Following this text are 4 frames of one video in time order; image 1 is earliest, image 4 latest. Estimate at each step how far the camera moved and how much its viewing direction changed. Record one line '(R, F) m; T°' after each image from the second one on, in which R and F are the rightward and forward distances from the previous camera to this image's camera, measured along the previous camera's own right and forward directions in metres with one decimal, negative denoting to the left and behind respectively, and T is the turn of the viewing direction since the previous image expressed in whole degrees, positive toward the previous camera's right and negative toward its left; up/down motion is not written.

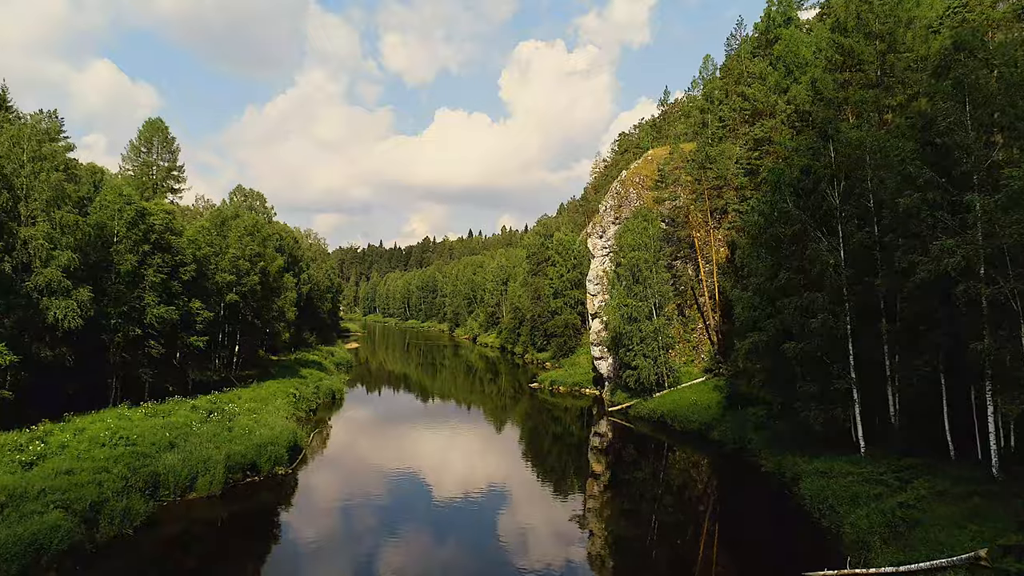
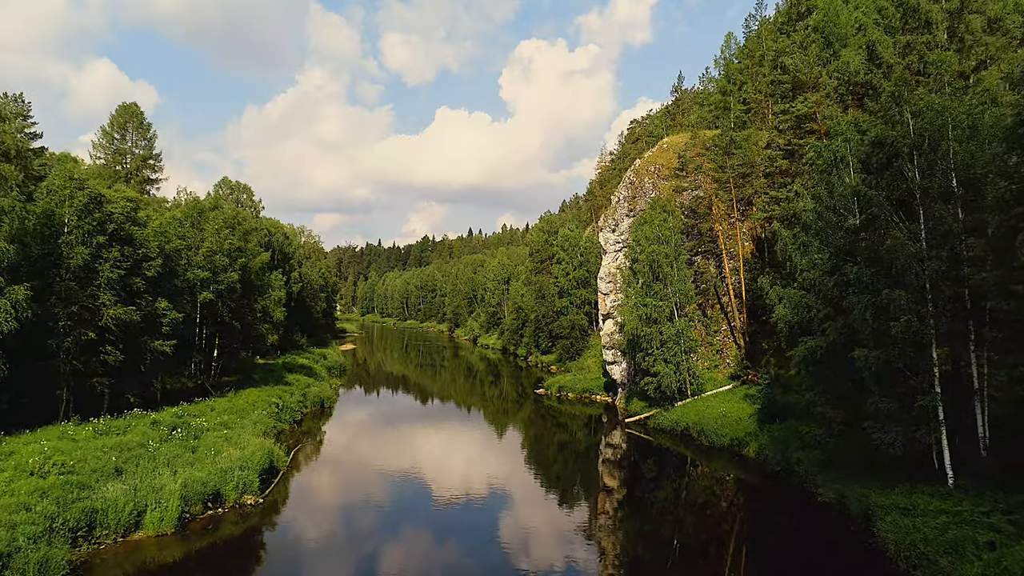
(-0.5, +4.1) m; 0°
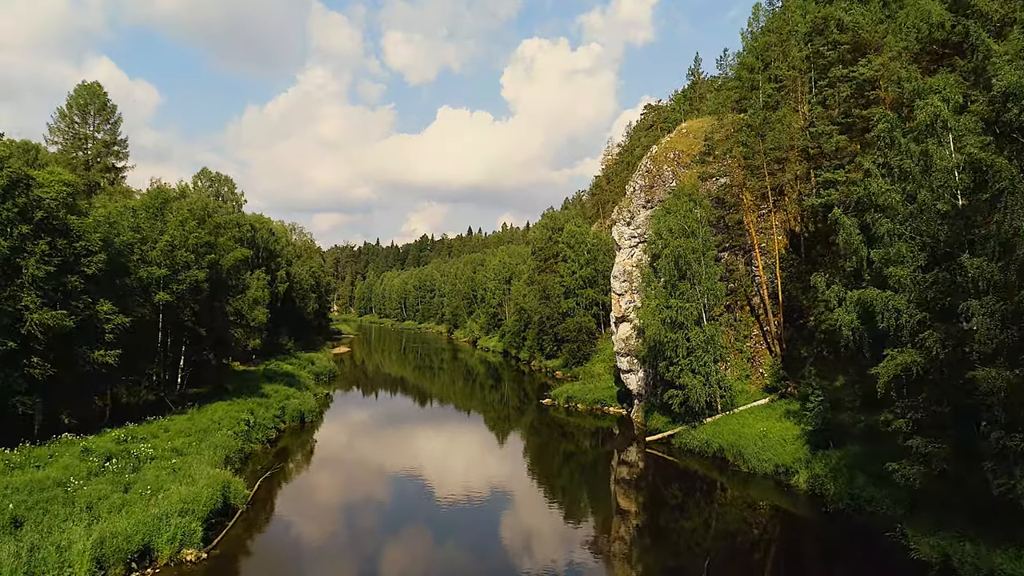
(-0.3, +4.7) m; 0°
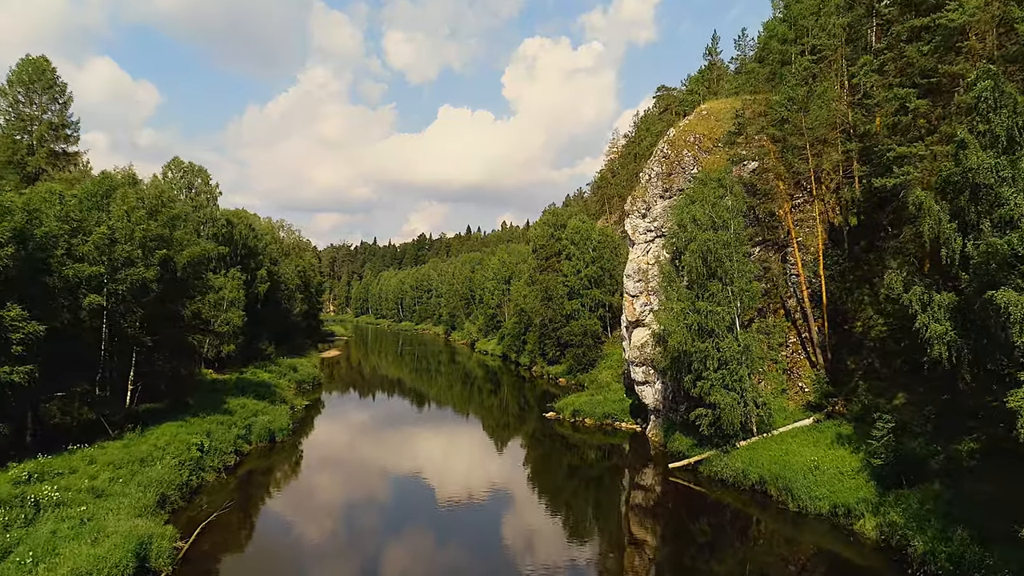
(0.0, +4.9) m; 0°
